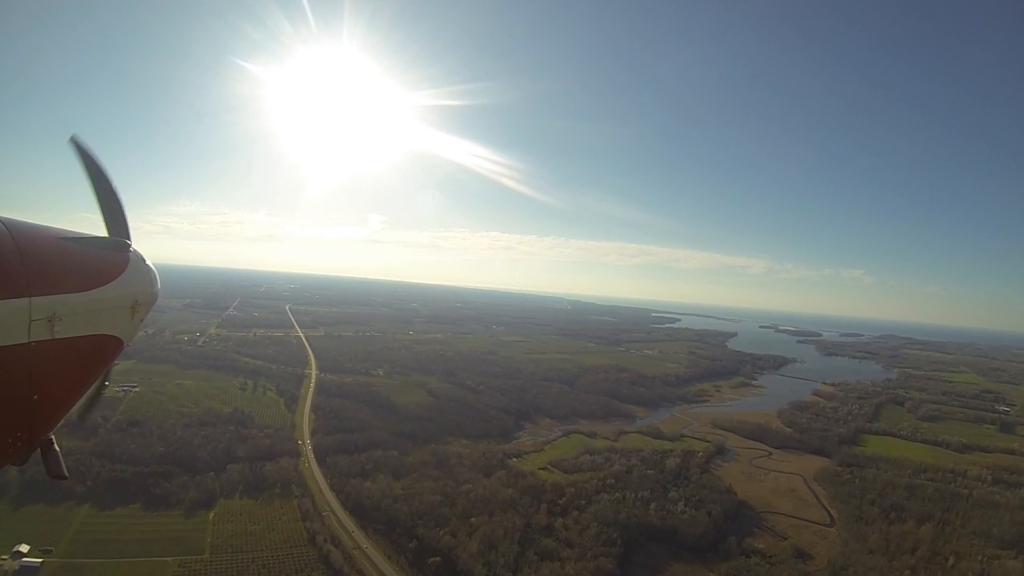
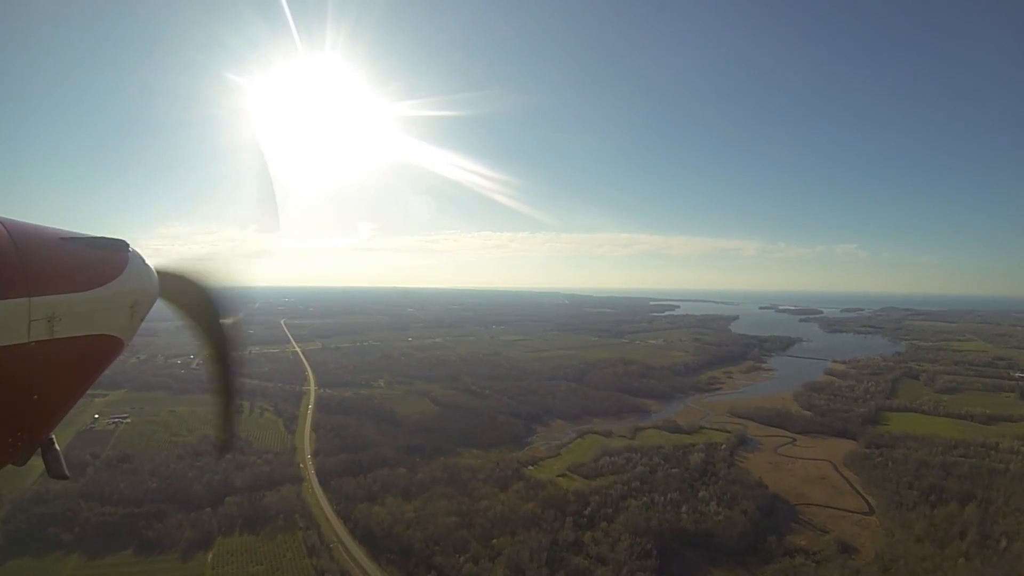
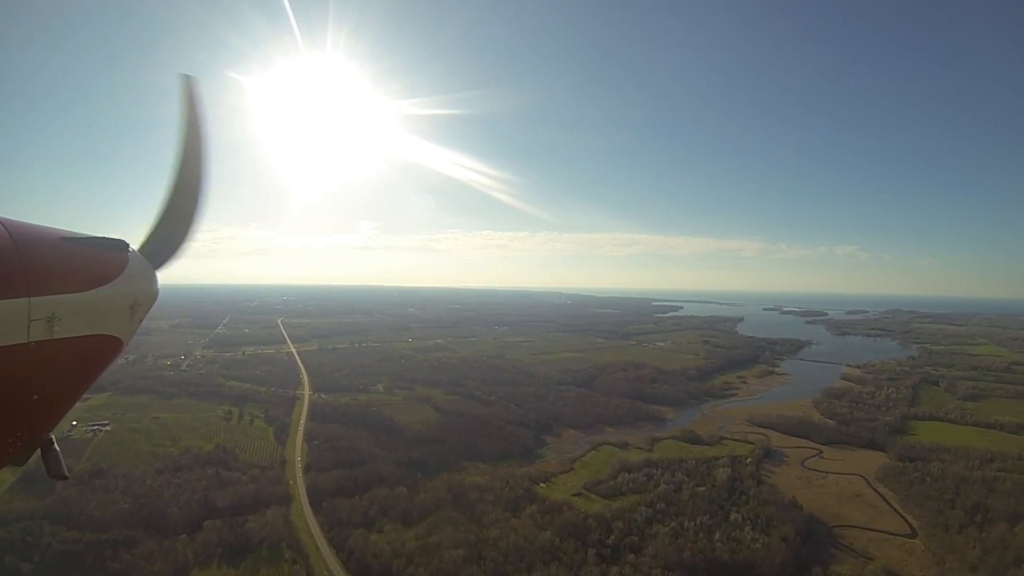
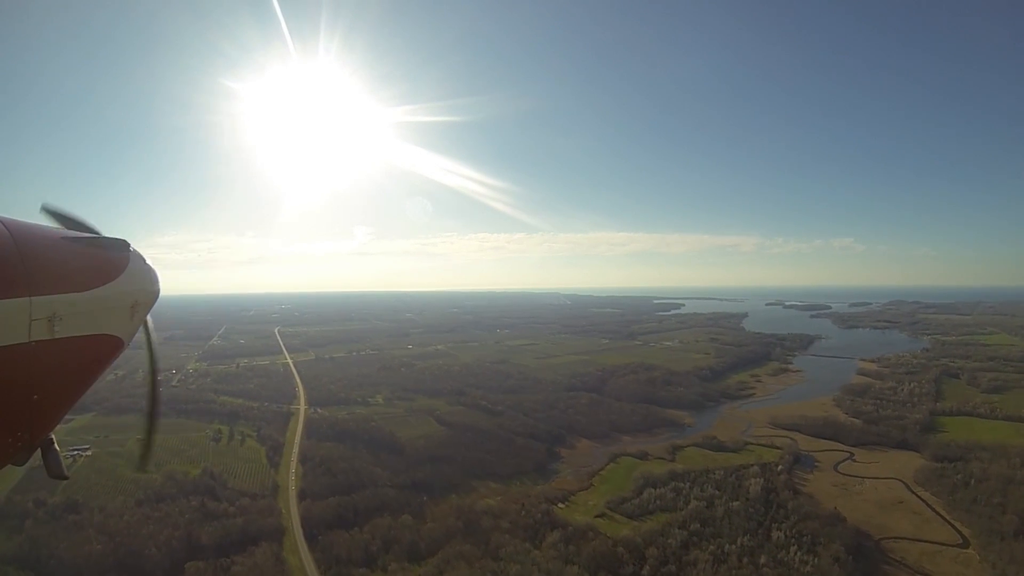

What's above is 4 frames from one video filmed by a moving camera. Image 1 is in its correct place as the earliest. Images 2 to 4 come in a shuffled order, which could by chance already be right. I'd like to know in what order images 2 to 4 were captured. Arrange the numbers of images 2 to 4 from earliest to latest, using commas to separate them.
2, 3, 4
